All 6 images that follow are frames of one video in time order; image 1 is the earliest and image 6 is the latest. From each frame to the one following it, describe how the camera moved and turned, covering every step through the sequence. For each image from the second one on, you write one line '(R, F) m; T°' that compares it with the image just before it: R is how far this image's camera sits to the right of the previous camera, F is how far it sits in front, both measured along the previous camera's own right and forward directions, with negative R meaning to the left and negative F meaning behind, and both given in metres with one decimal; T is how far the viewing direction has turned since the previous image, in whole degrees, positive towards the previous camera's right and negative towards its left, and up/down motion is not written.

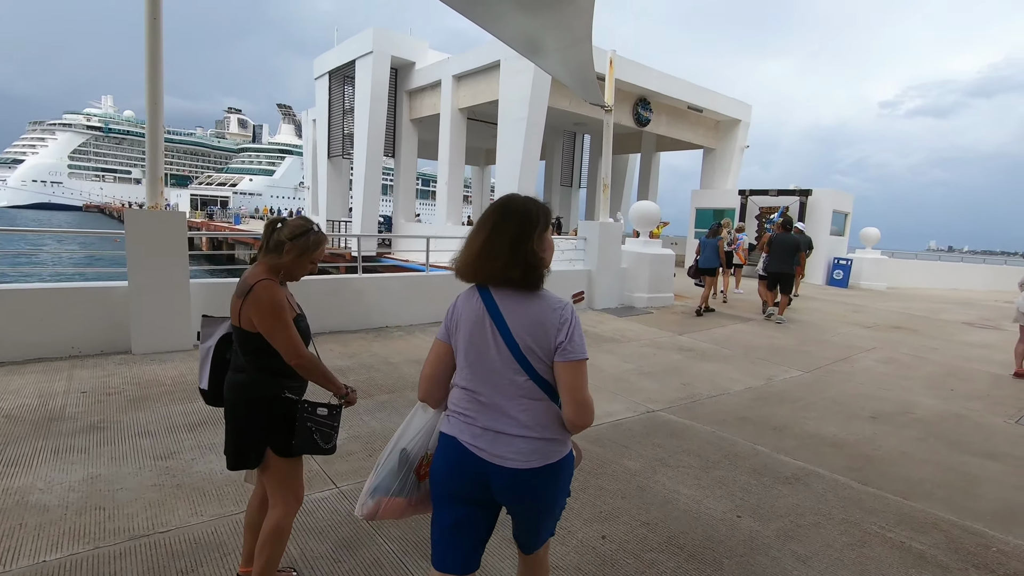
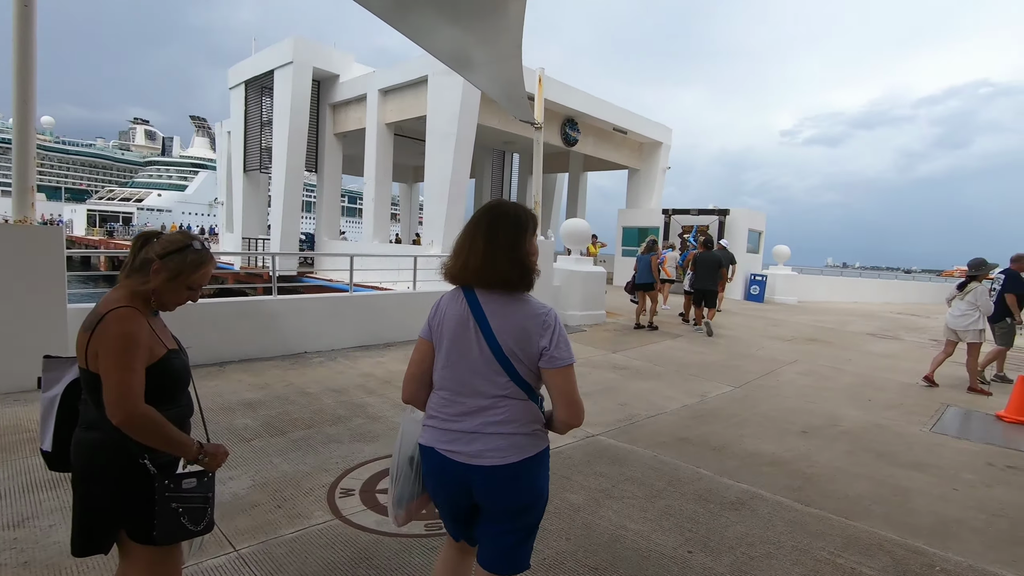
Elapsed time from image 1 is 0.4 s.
(0.0, +0.3) m; +7°
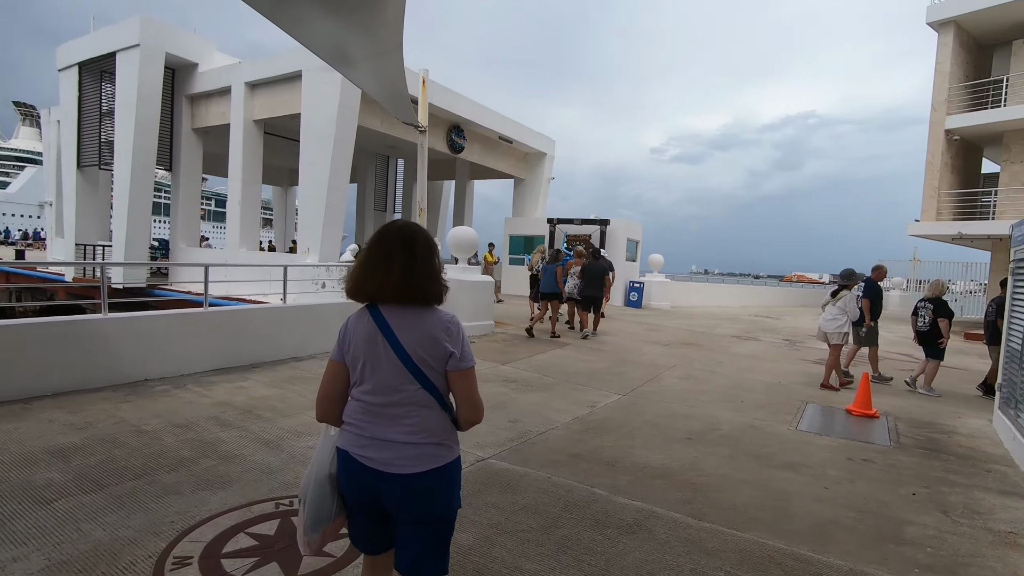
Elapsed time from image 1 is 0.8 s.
(0.0, +0.3) m; +12°
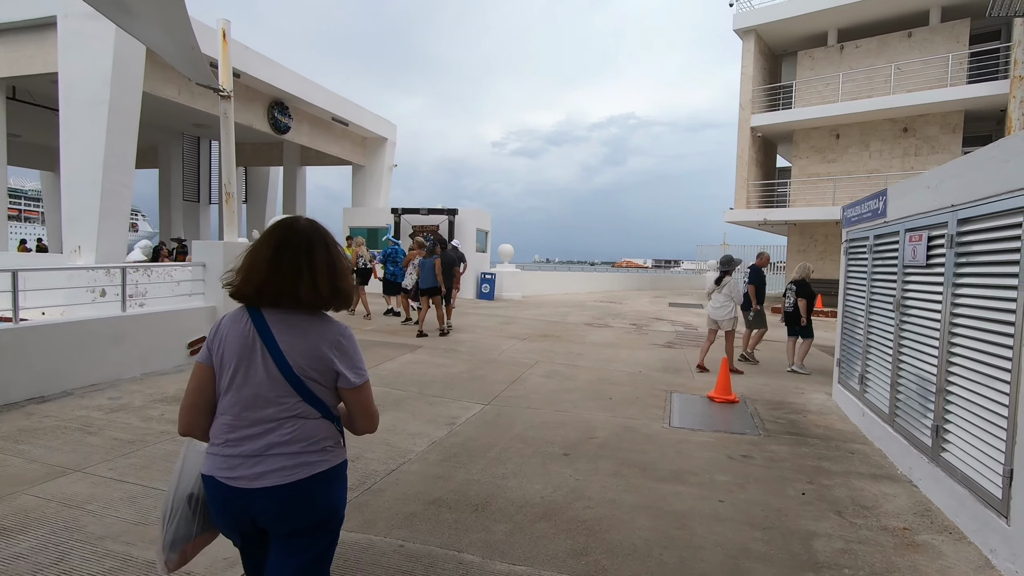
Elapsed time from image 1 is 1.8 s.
(+0.1, +1.0) m; +16°
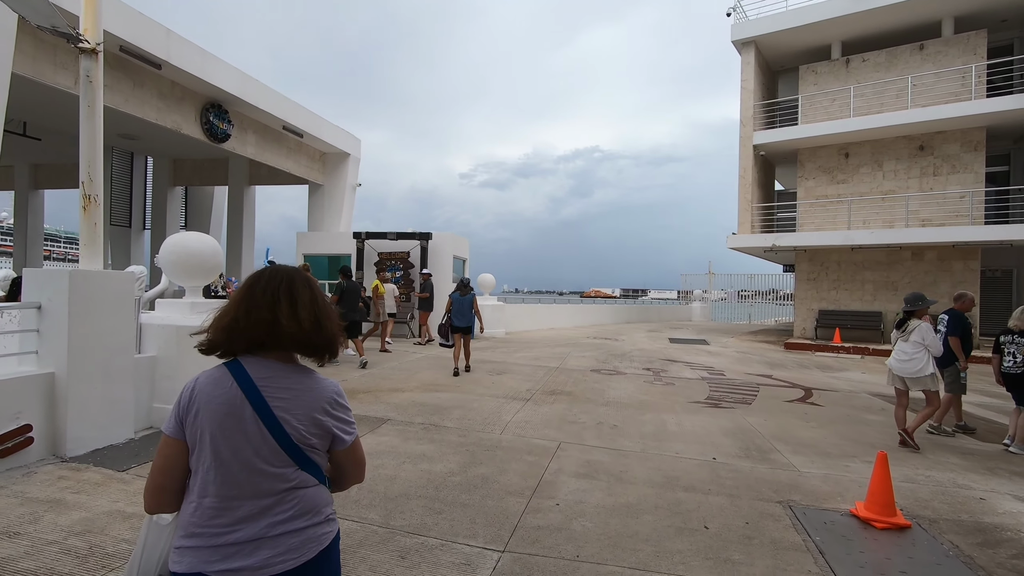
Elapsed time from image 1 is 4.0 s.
(-0.4, +2.4) m; +3°
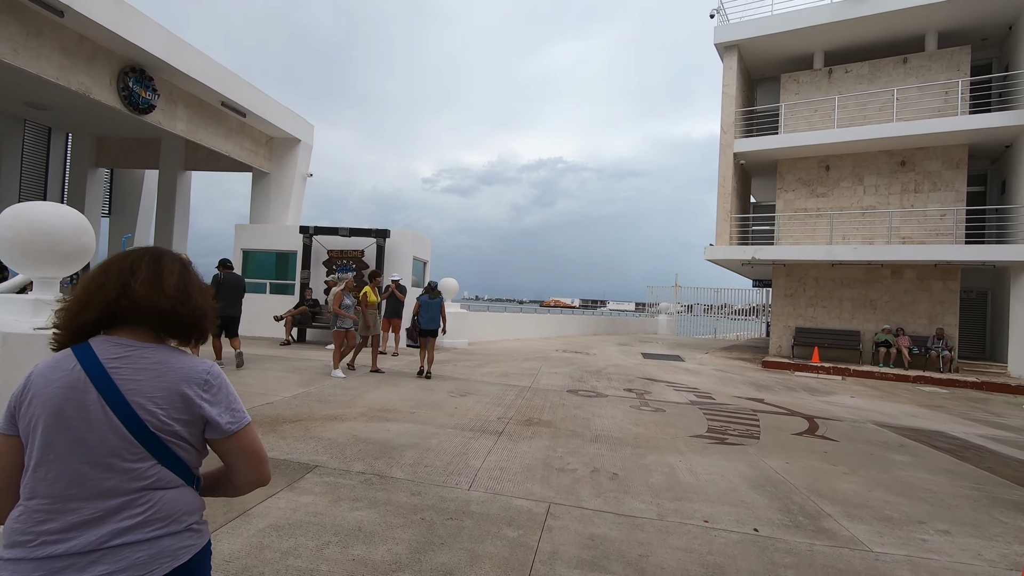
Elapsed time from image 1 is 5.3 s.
(-0.1, +1.4) m; +4°
